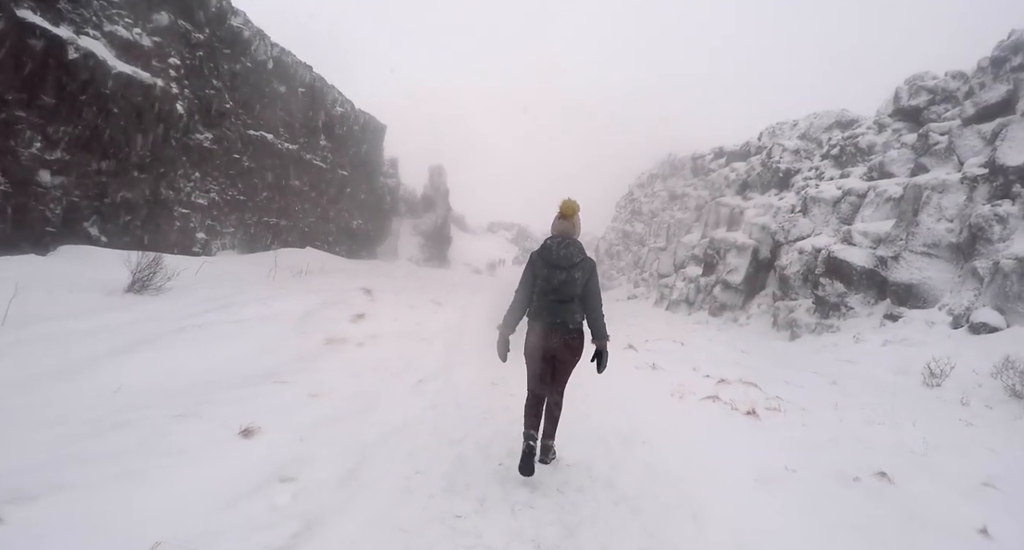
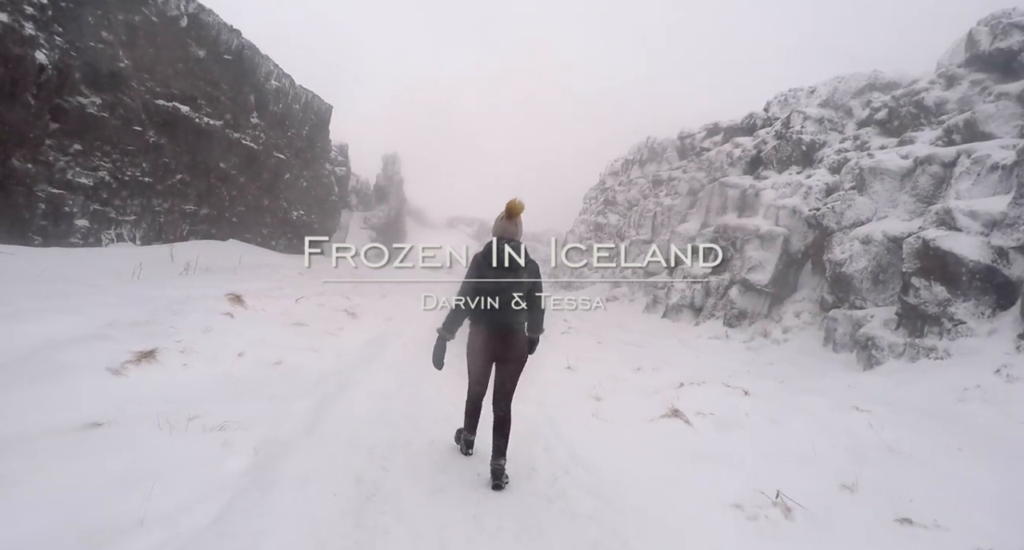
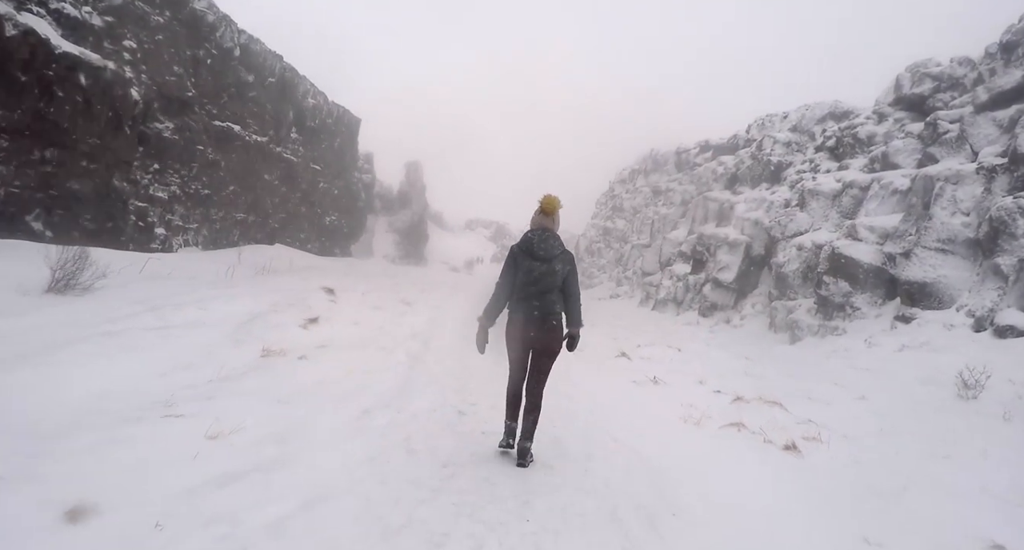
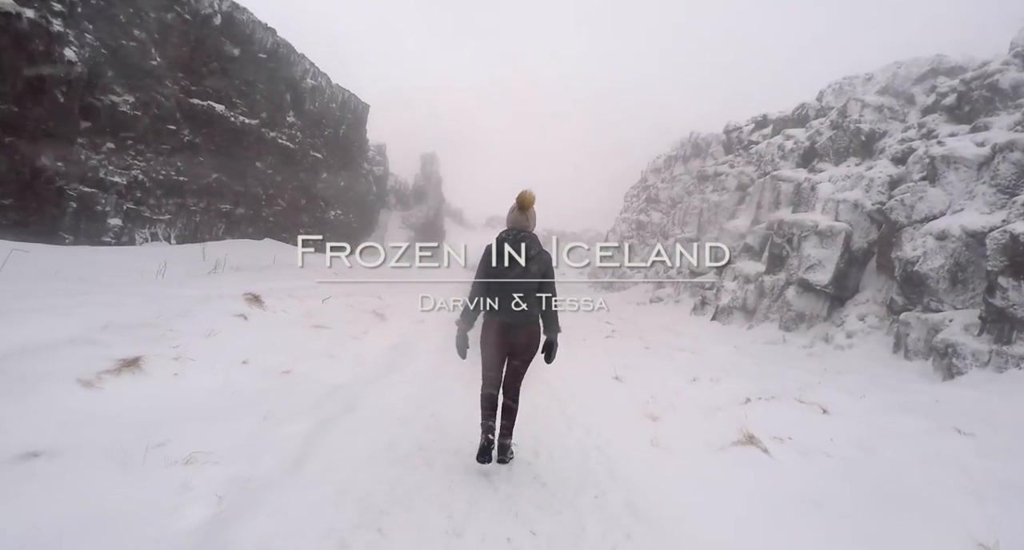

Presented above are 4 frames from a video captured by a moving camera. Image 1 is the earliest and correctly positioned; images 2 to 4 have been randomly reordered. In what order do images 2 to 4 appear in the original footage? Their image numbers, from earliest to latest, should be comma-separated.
3, 2, 4
